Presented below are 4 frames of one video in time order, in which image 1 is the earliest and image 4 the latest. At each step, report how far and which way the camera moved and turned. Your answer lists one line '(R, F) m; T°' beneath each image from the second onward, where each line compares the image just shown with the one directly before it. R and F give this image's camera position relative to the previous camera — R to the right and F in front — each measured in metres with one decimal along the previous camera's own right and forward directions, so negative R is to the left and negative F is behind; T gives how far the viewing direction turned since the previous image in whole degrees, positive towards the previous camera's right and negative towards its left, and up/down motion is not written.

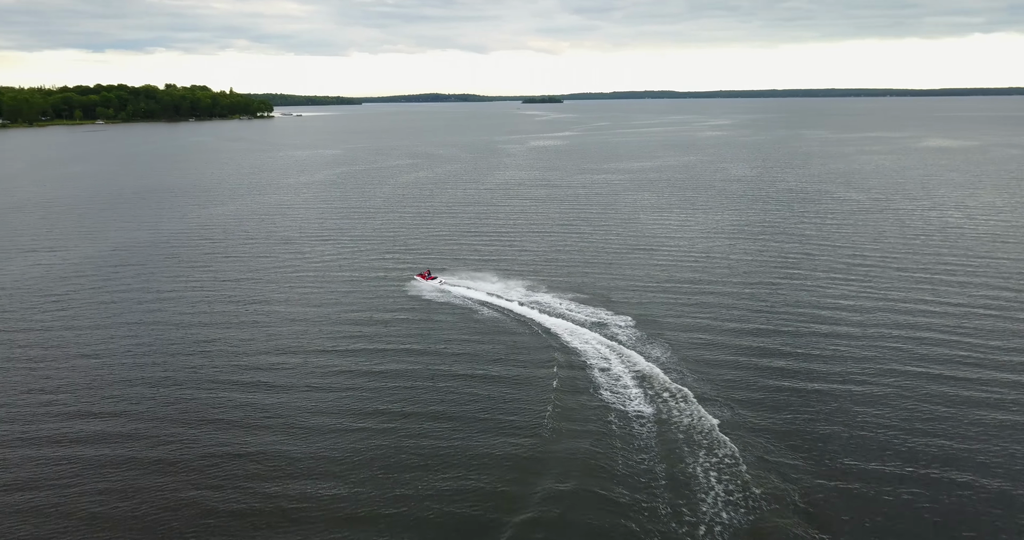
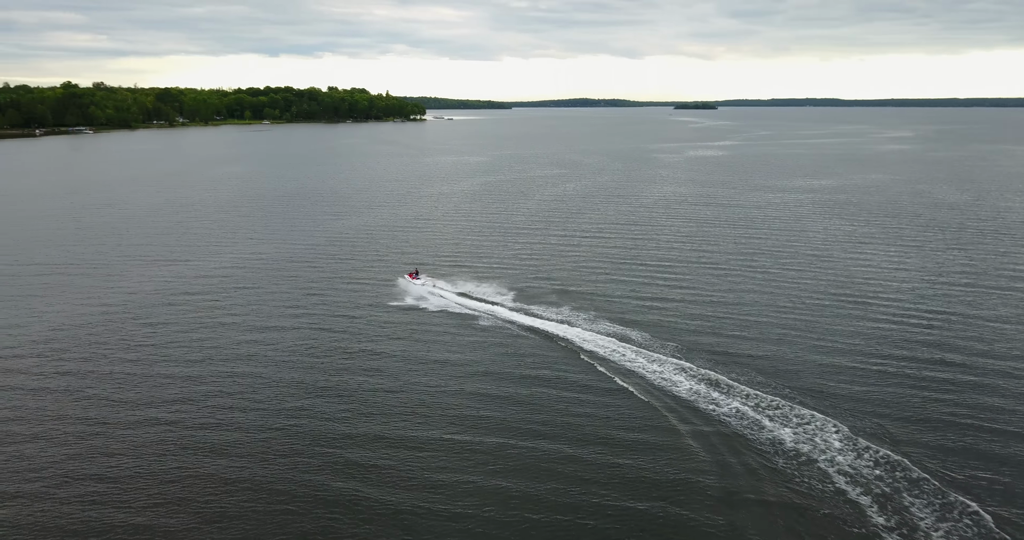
(-1.7, +9.8) m; -10°
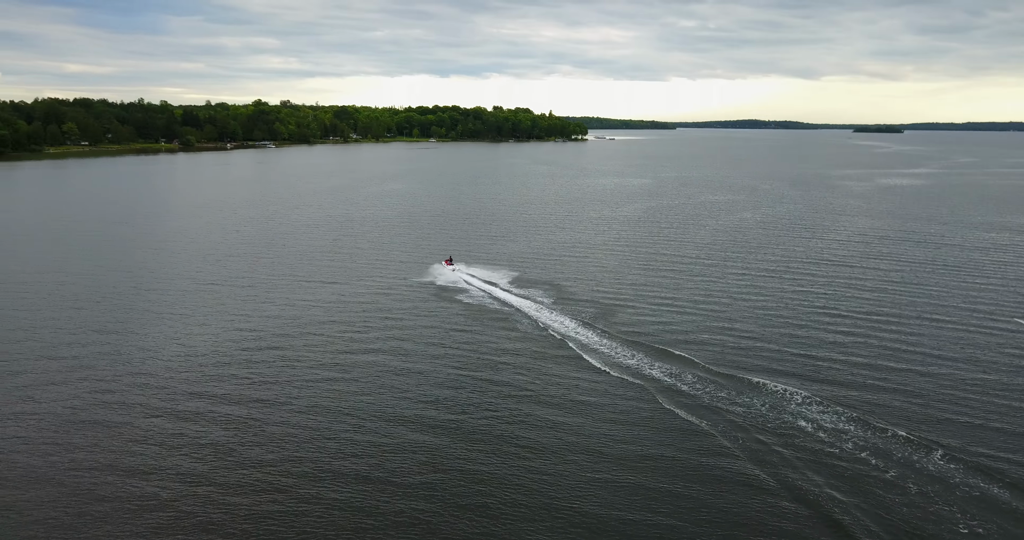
(-1.1, +6.4) m; -11°
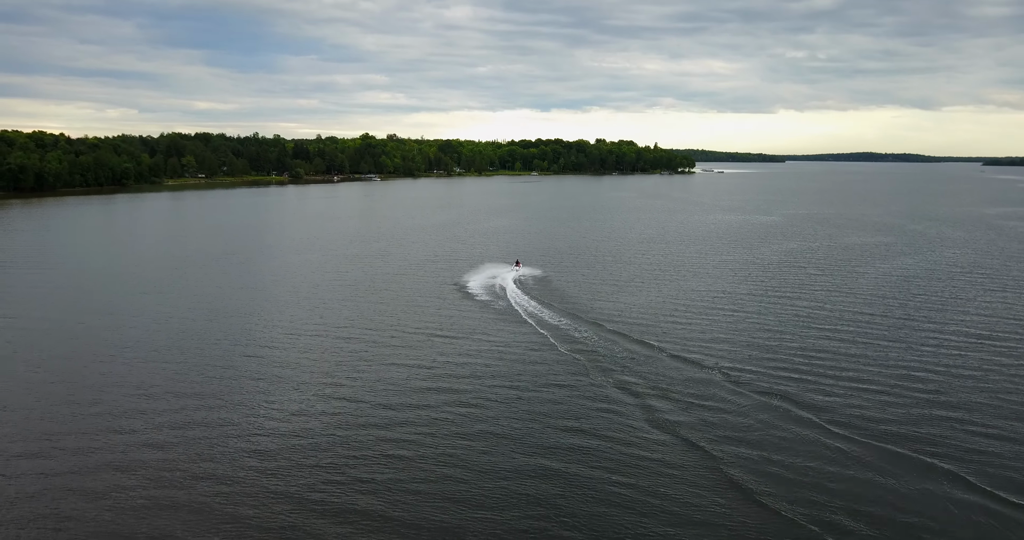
(-2.5, +8.2) m; -7°
